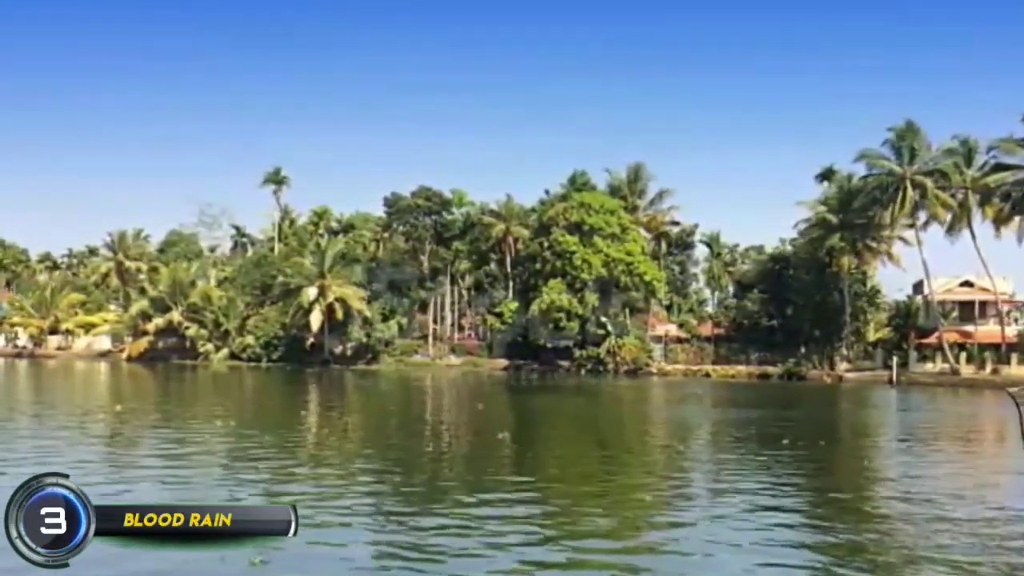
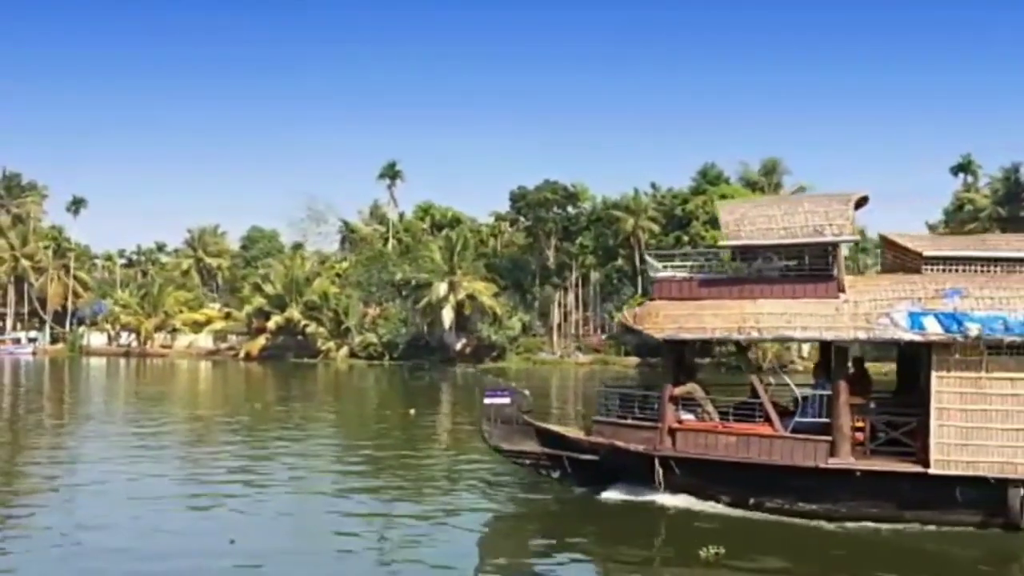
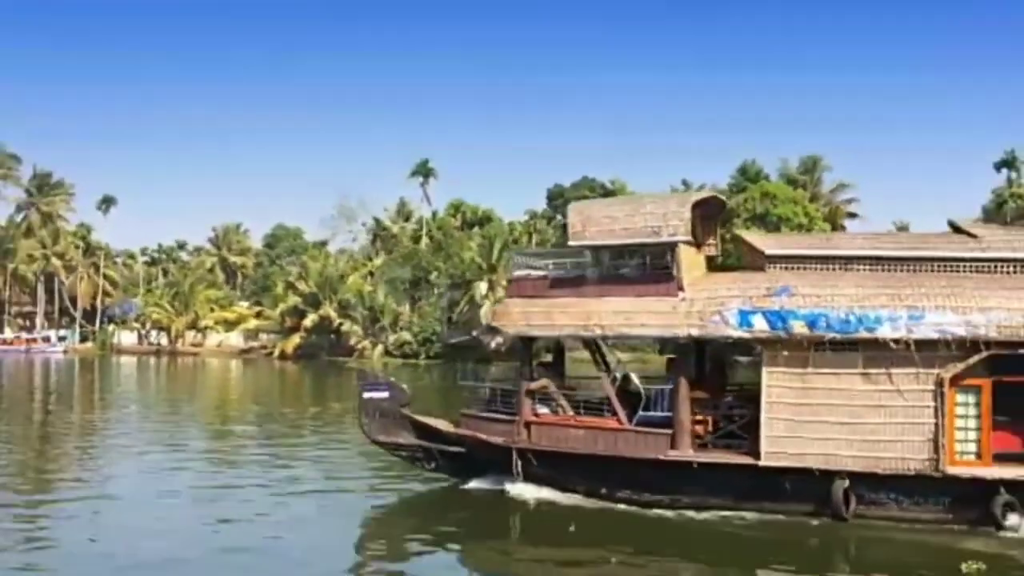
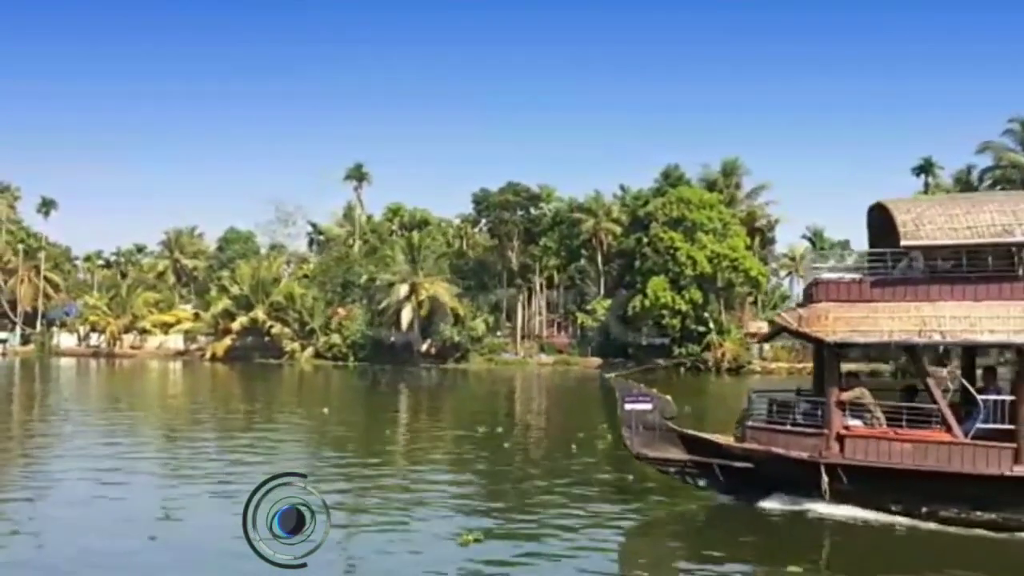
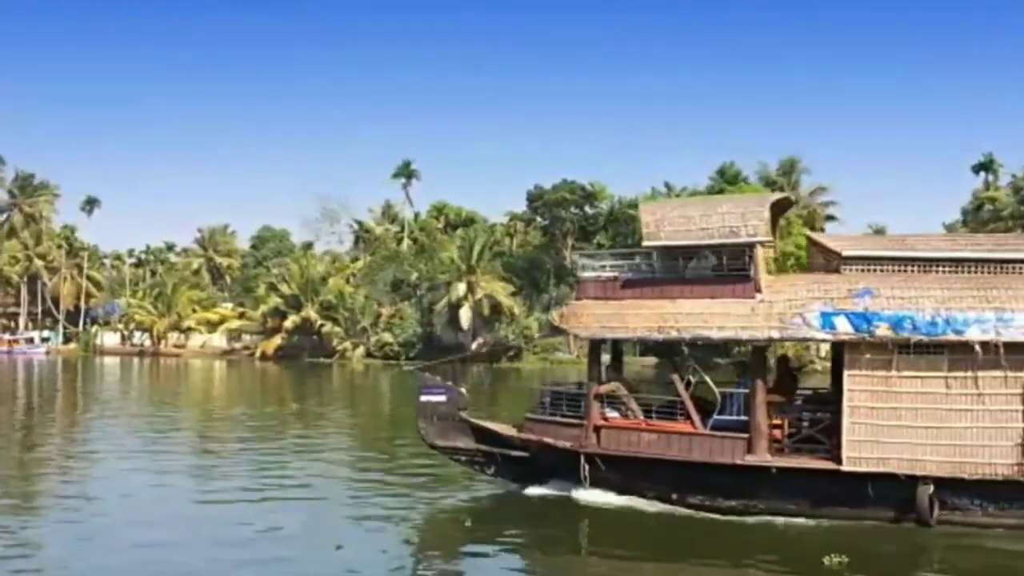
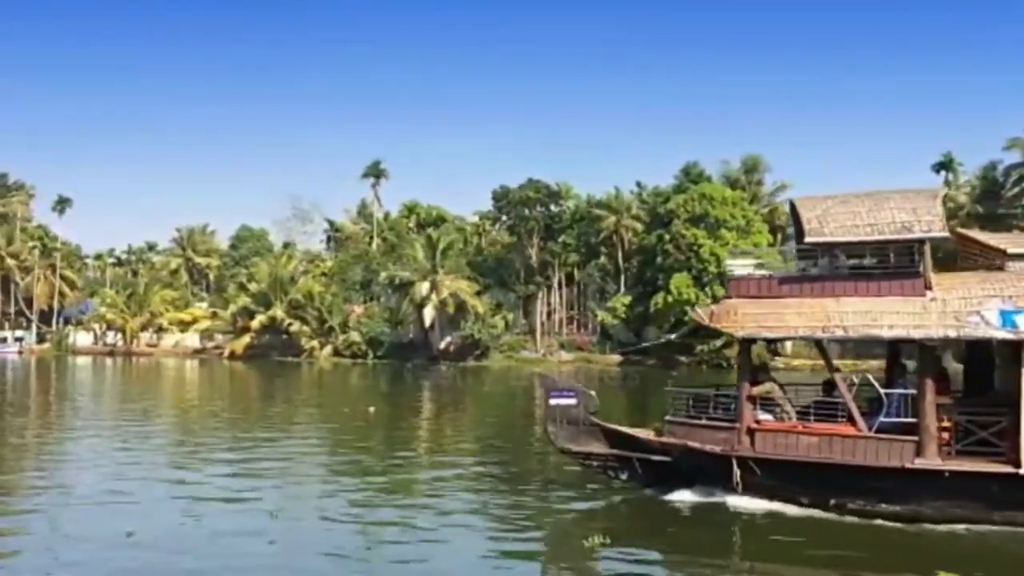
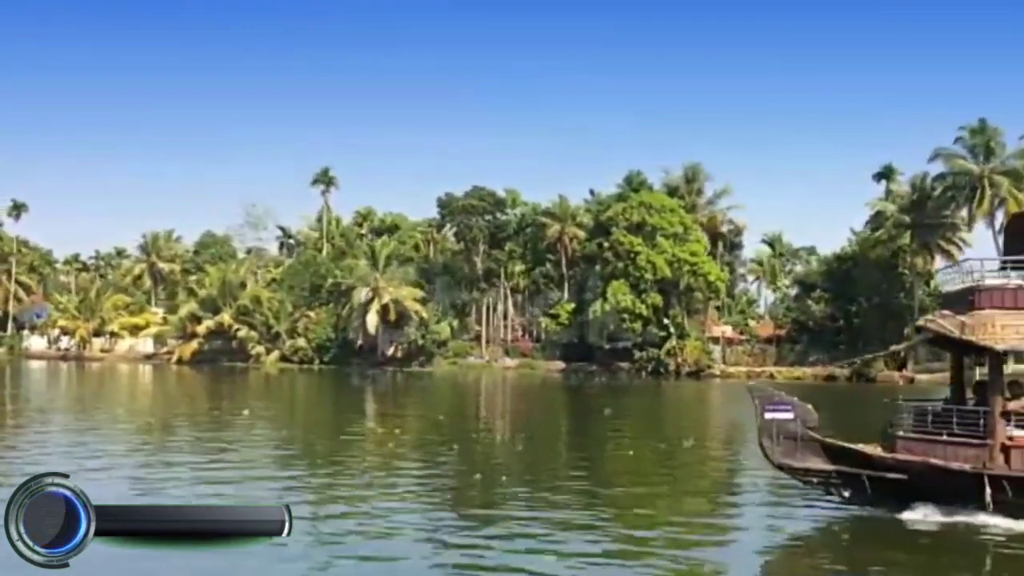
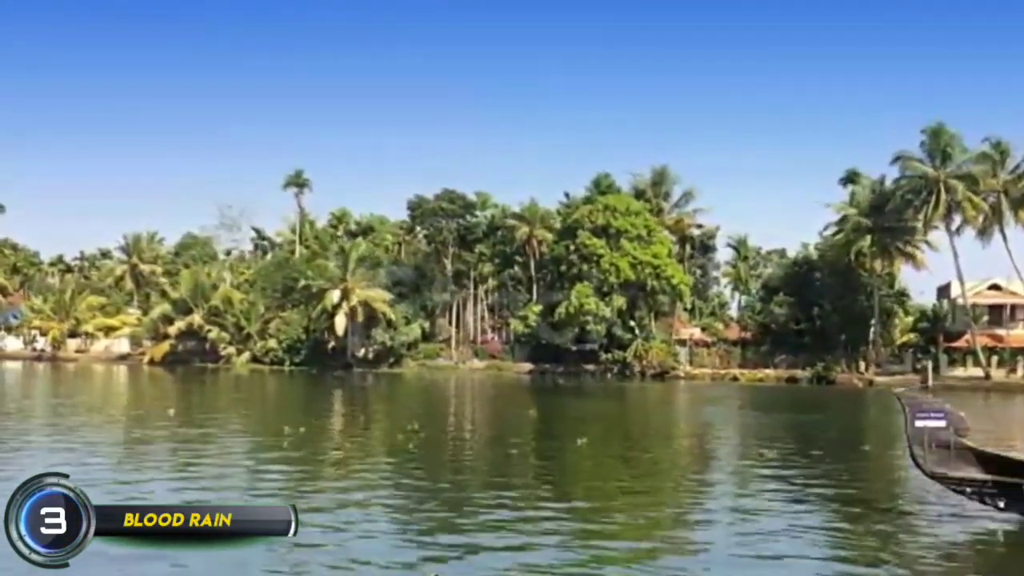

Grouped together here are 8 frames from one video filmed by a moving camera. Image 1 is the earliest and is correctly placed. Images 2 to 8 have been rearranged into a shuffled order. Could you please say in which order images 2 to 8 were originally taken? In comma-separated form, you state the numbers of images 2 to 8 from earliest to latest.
8, 7, 4, 6, 2, 5, 3
